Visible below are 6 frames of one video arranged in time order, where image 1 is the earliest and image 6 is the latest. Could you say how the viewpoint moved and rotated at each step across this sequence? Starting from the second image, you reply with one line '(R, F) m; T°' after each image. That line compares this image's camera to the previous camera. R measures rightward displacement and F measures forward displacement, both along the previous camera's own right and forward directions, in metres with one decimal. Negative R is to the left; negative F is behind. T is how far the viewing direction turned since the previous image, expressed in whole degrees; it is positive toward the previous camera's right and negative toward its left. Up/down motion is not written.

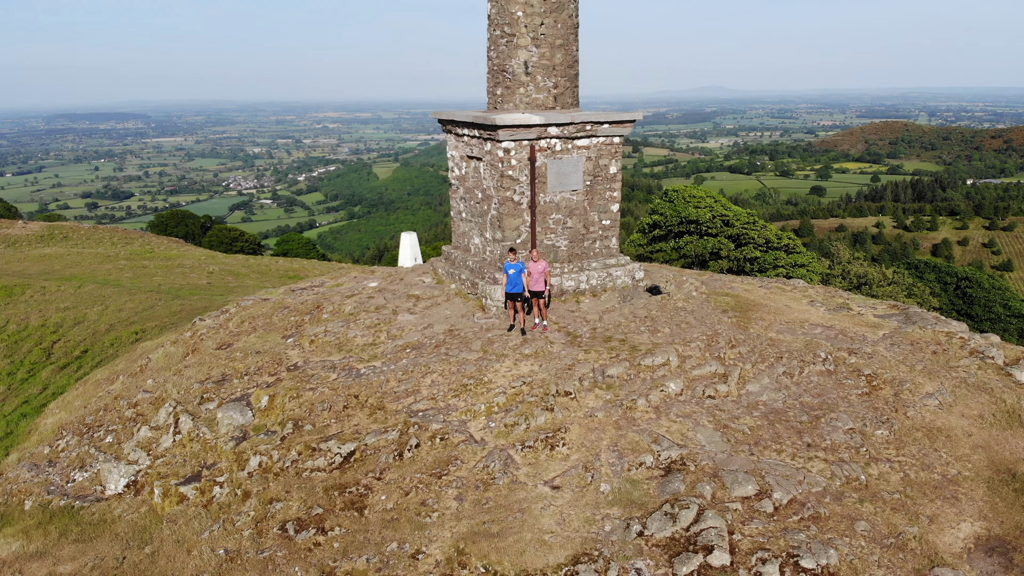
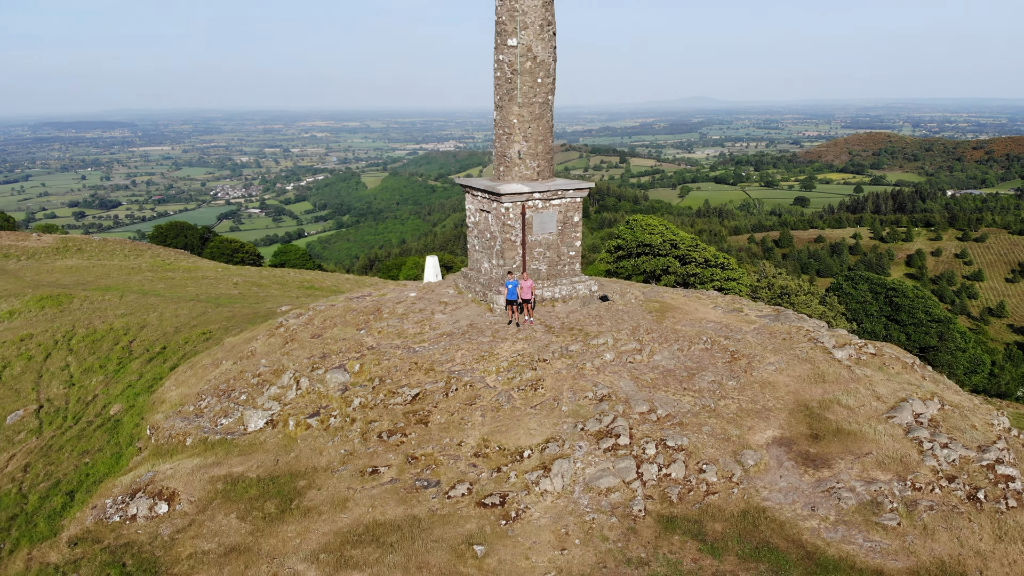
(-0.1, -2.8) m; +1°
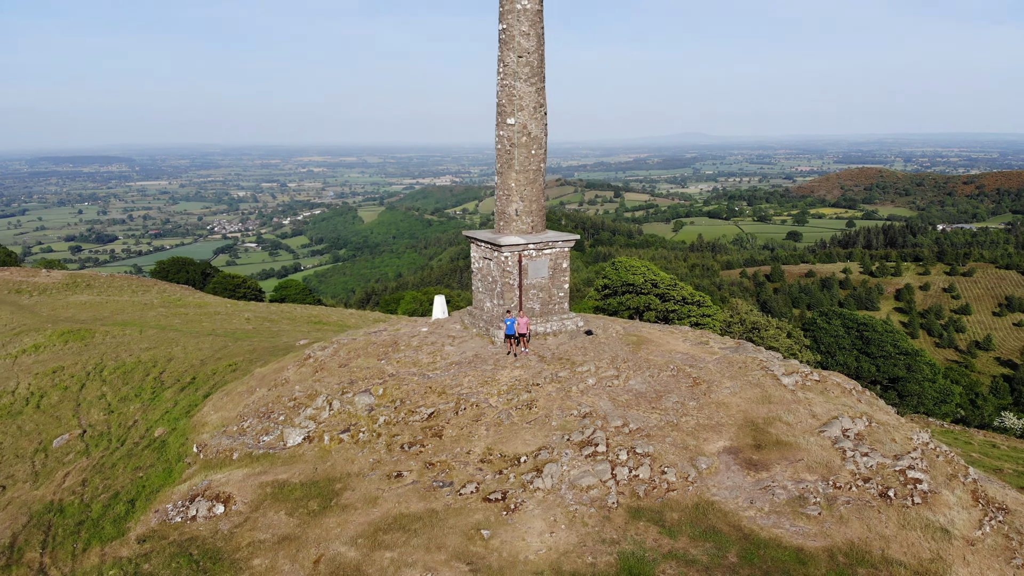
(0.0, -1.5) m; 0°
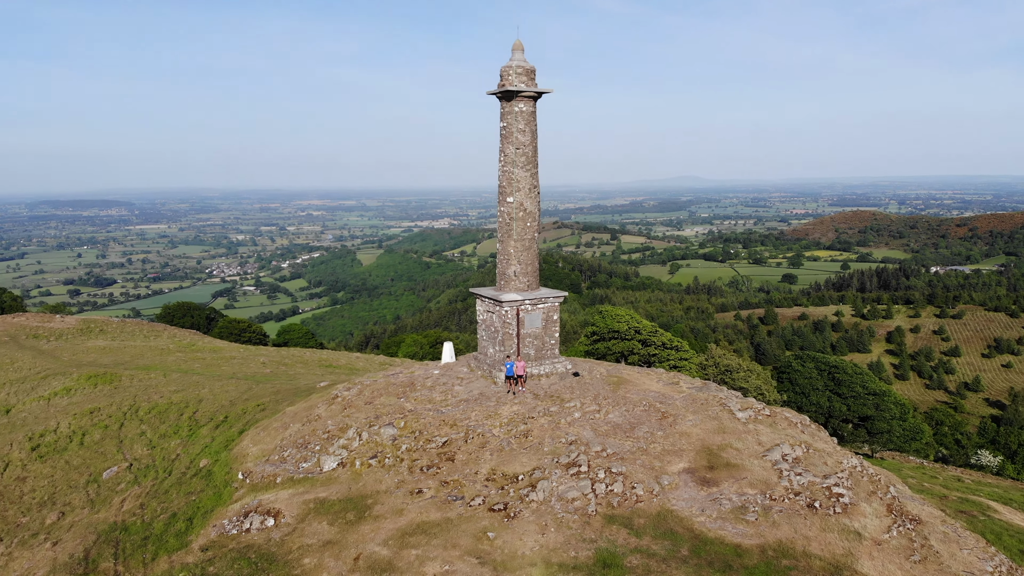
(0.0, -2.0) m; 0°
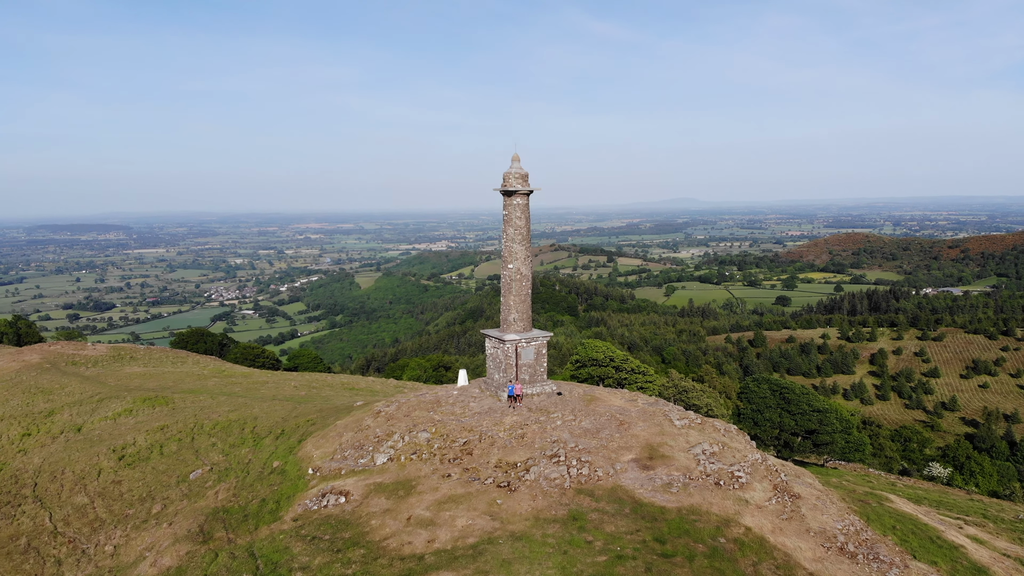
(0.0, -4.3) m; 0°
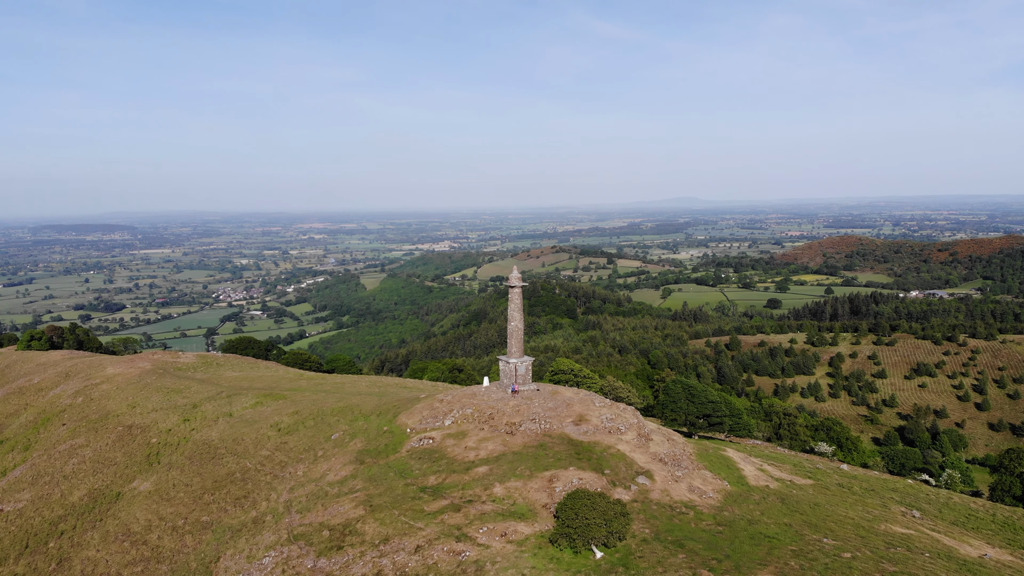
(+0.1, -14.6) m; 0°
